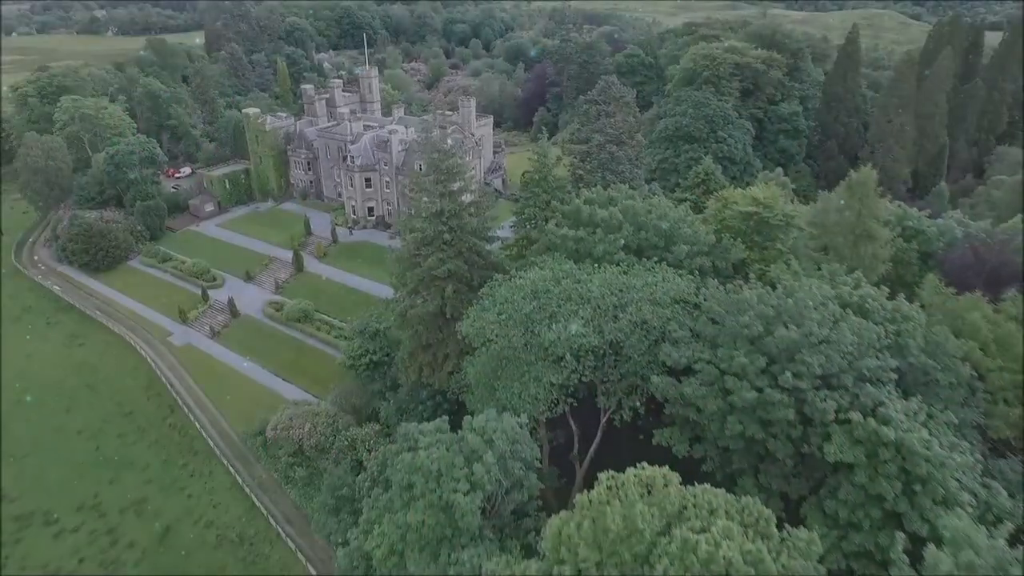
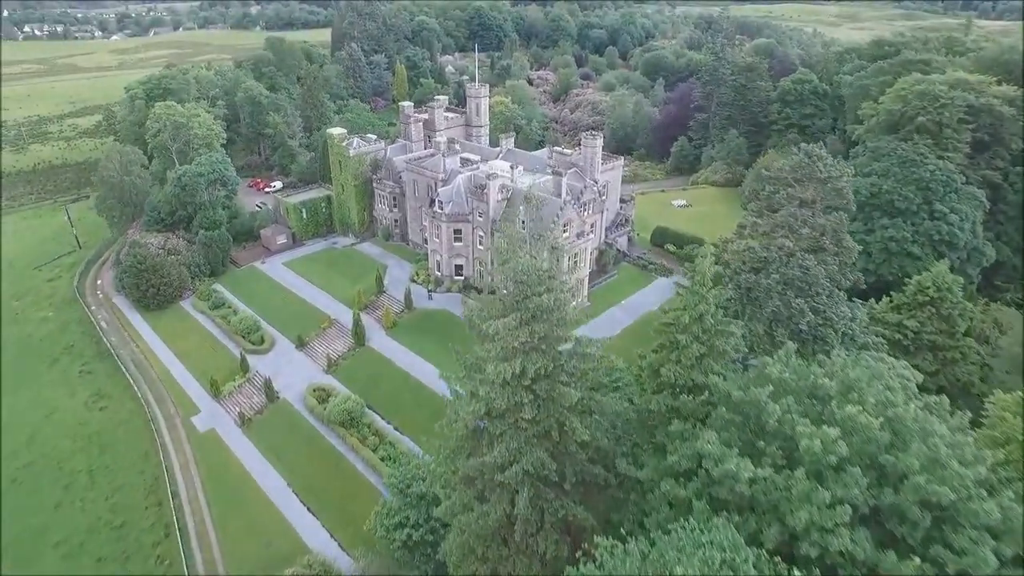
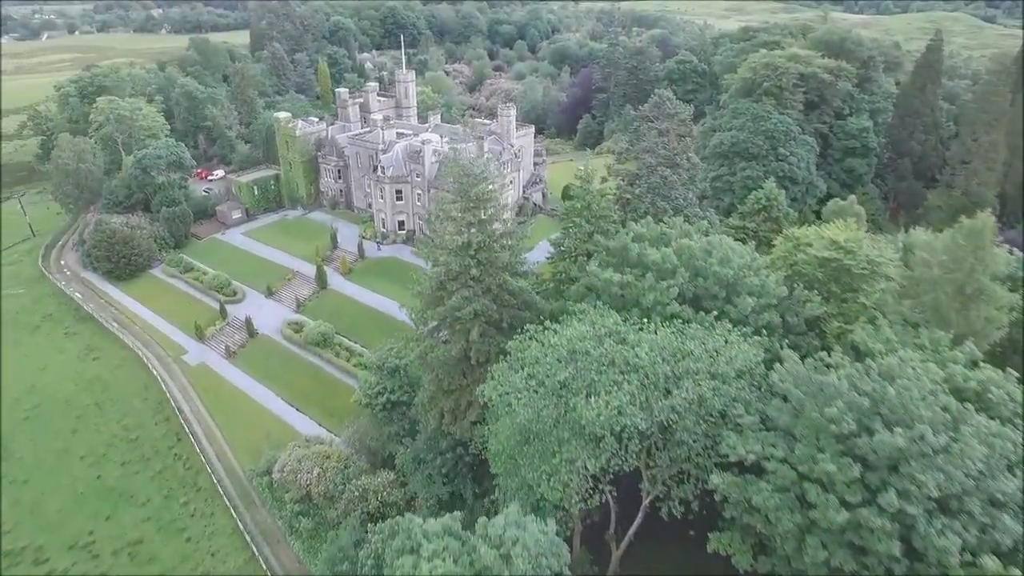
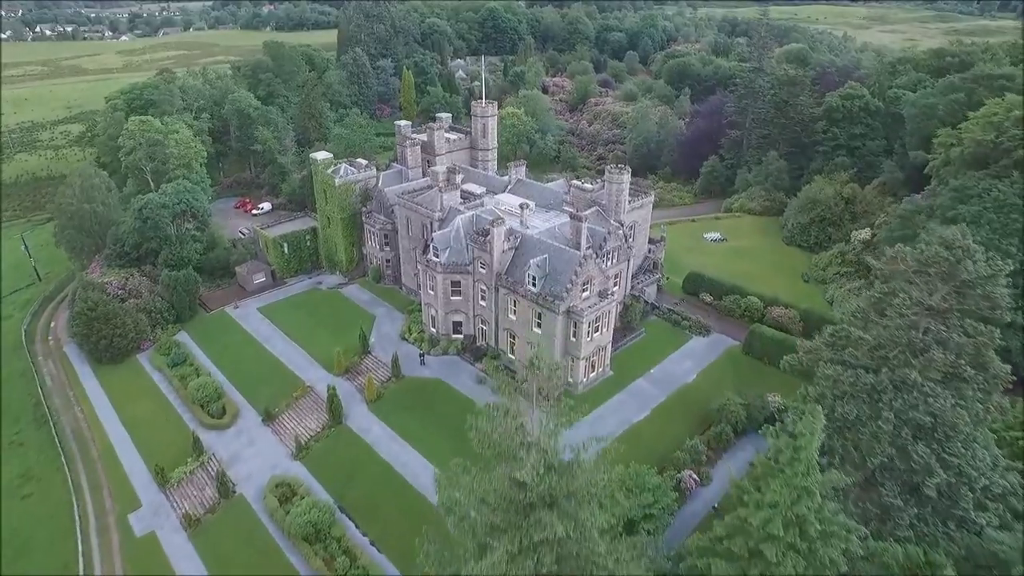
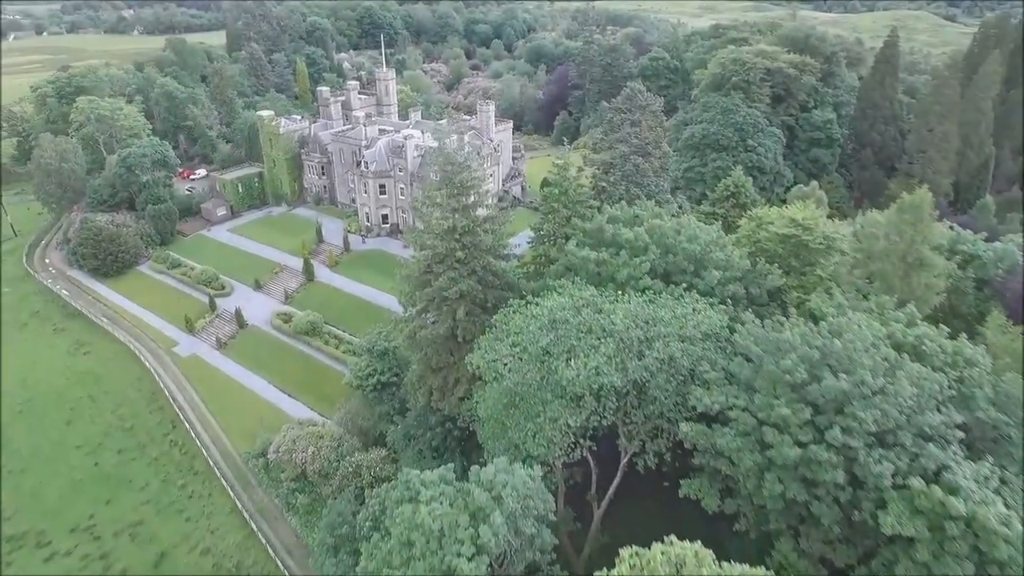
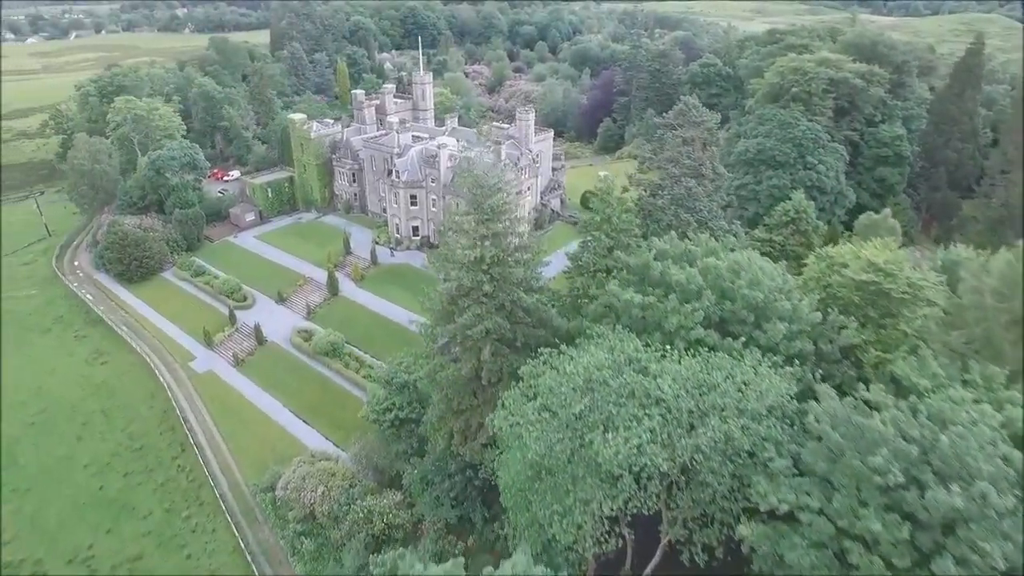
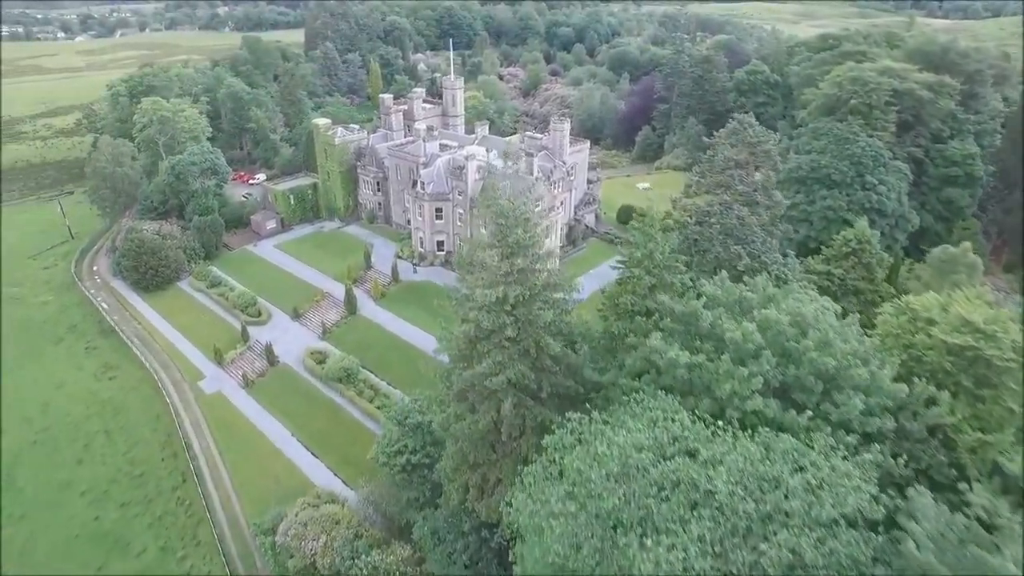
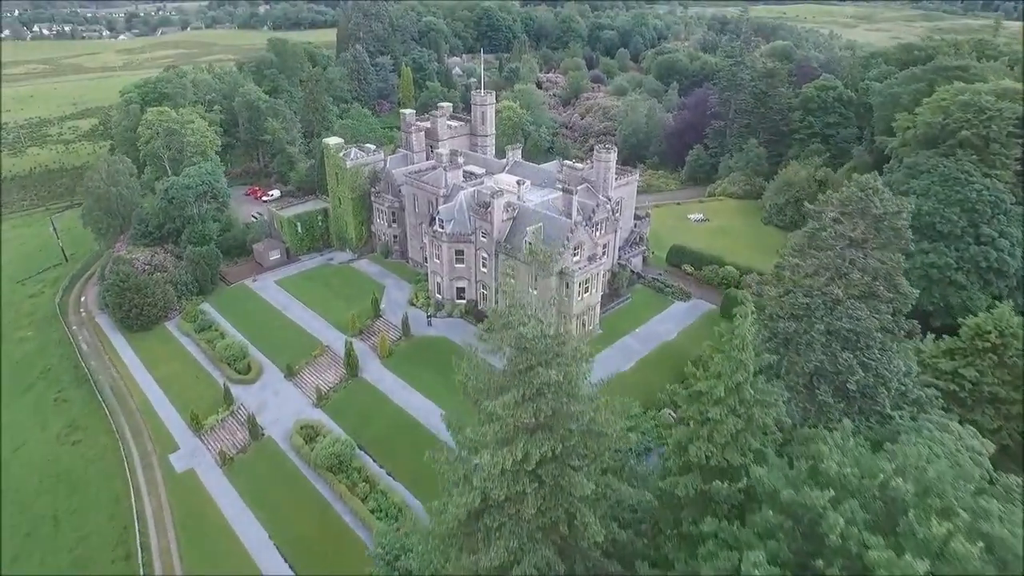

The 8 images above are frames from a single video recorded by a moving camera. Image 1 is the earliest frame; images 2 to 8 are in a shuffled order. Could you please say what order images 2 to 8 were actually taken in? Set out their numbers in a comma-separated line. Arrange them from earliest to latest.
5, 3, 6, 7, 2, 8, 4
